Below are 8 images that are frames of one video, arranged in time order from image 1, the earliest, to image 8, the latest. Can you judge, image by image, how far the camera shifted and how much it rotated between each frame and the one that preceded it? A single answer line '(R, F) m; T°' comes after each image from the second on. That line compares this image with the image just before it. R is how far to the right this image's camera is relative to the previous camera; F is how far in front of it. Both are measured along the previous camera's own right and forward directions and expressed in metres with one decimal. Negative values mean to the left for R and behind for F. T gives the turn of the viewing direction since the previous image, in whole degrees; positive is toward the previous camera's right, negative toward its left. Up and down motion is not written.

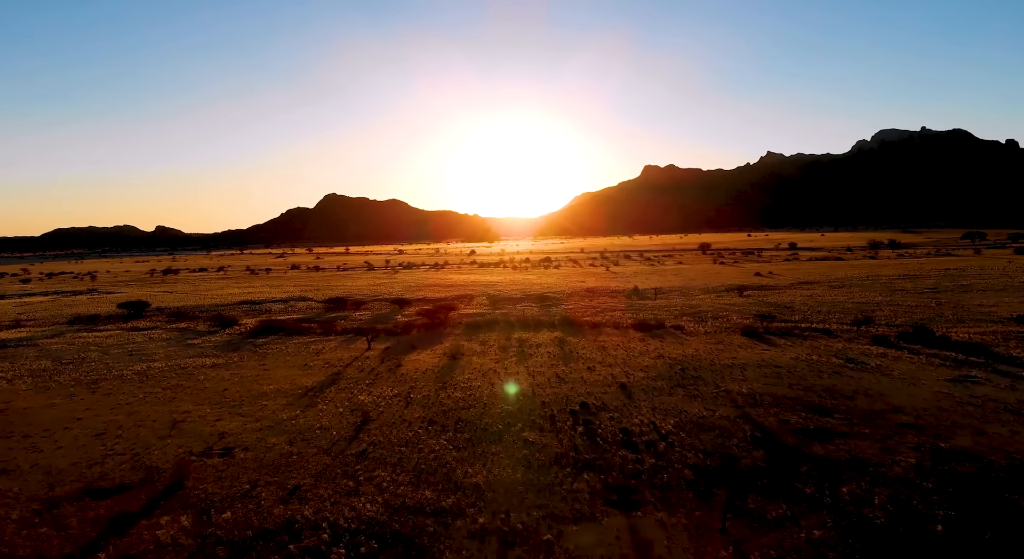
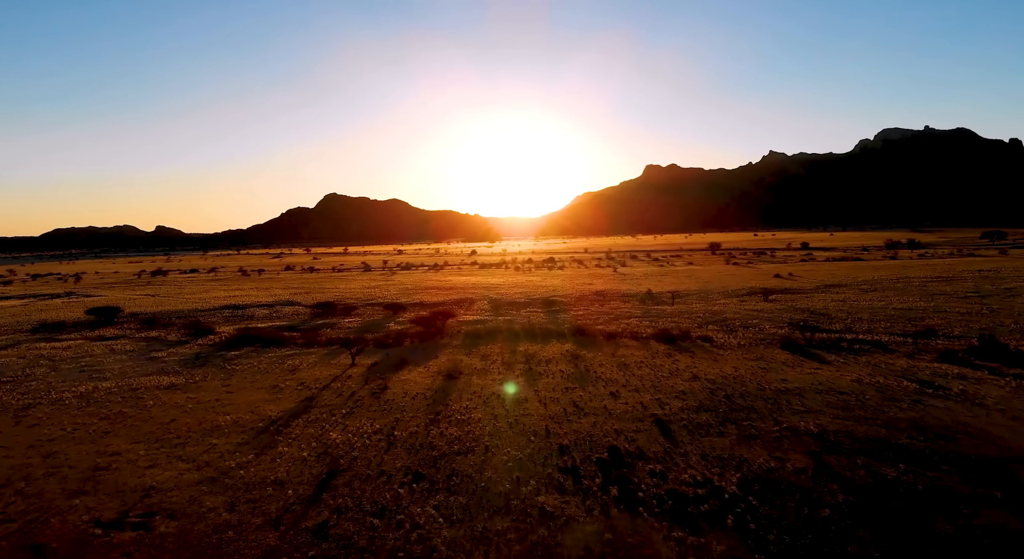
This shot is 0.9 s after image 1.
(-0.2, +3.5) m; 0°
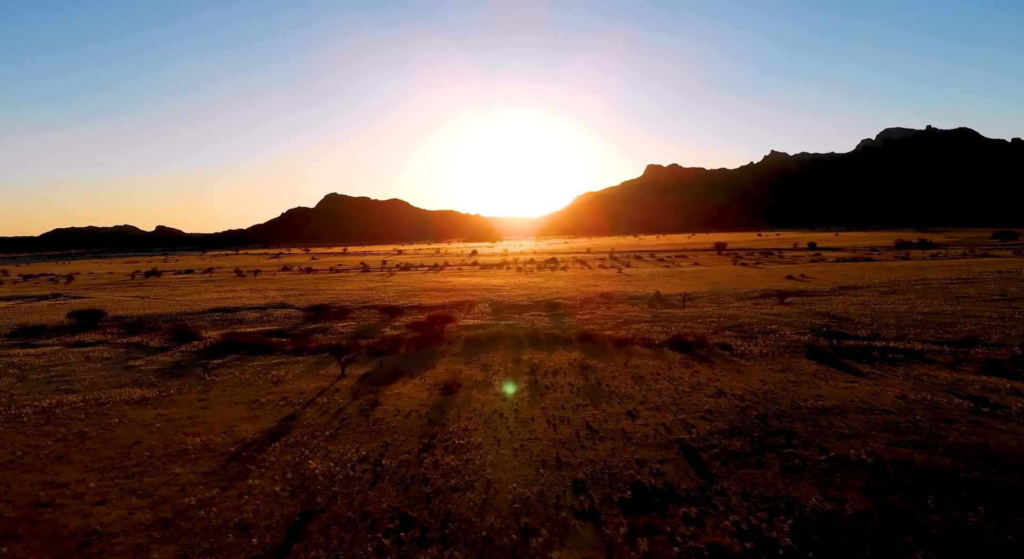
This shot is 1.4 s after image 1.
(-0.1, +1.9) m; 0°
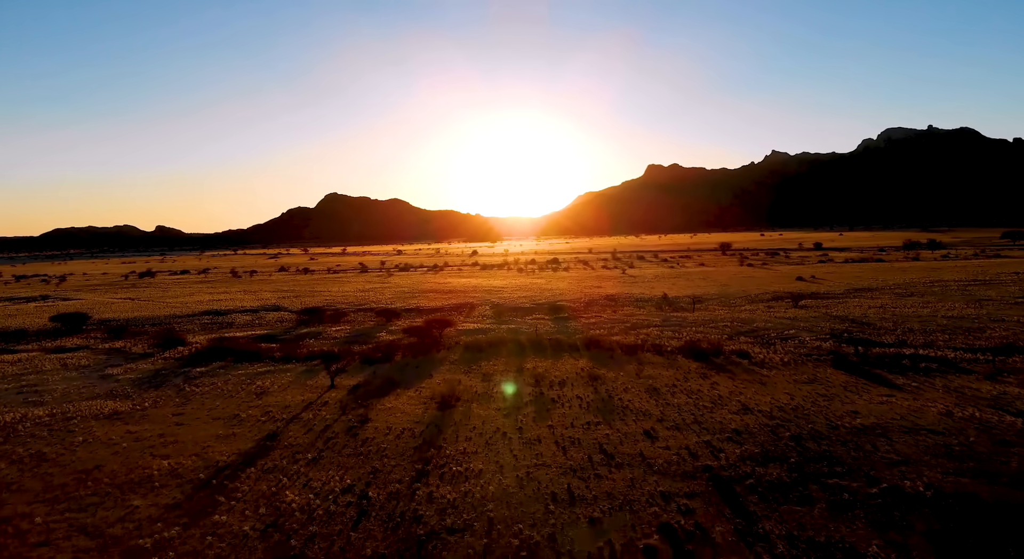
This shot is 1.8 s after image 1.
(-0.1, +1.6) m; 0°
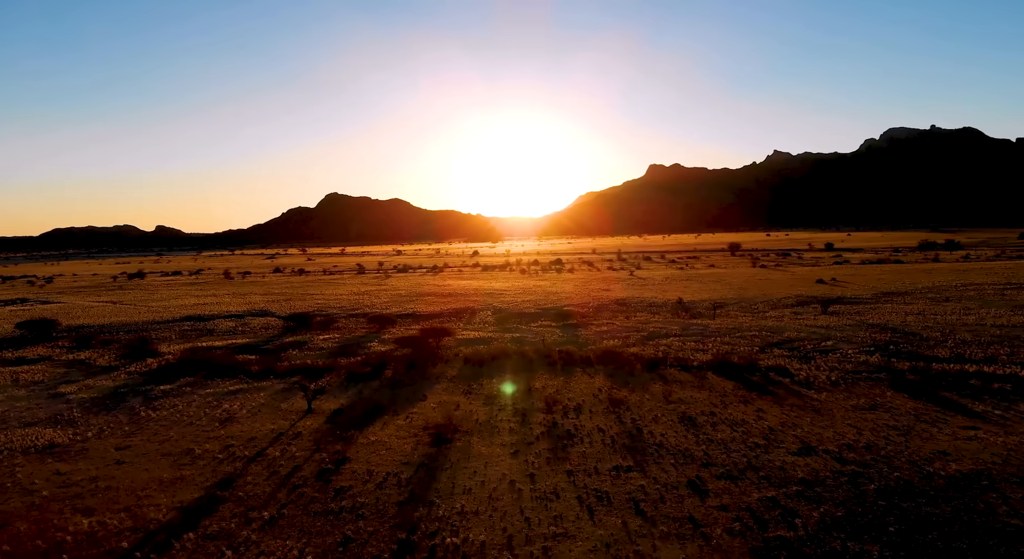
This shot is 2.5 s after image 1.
(-0.2, +2.8) m; 0°
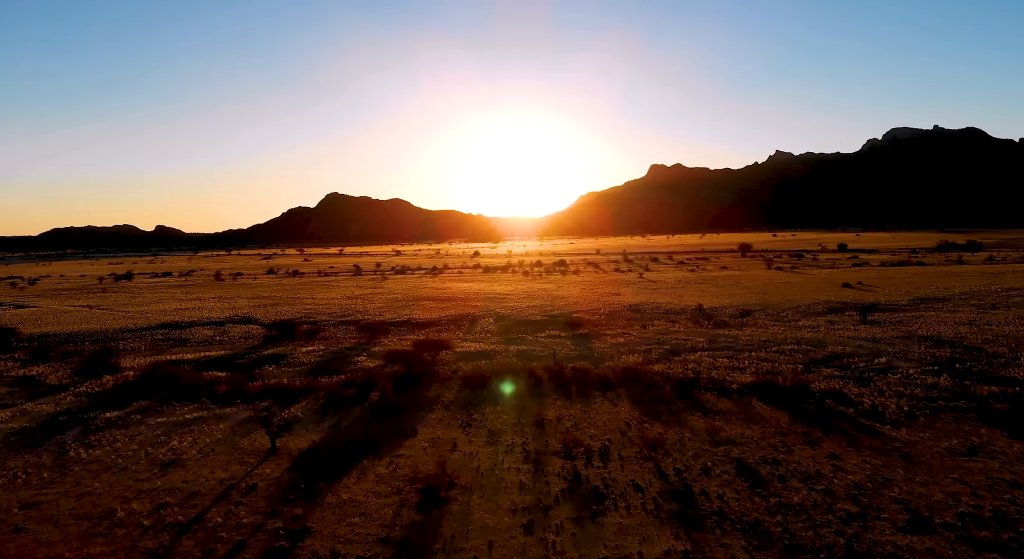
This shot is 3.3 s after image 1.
(-0.2, +3.1) m; 0°
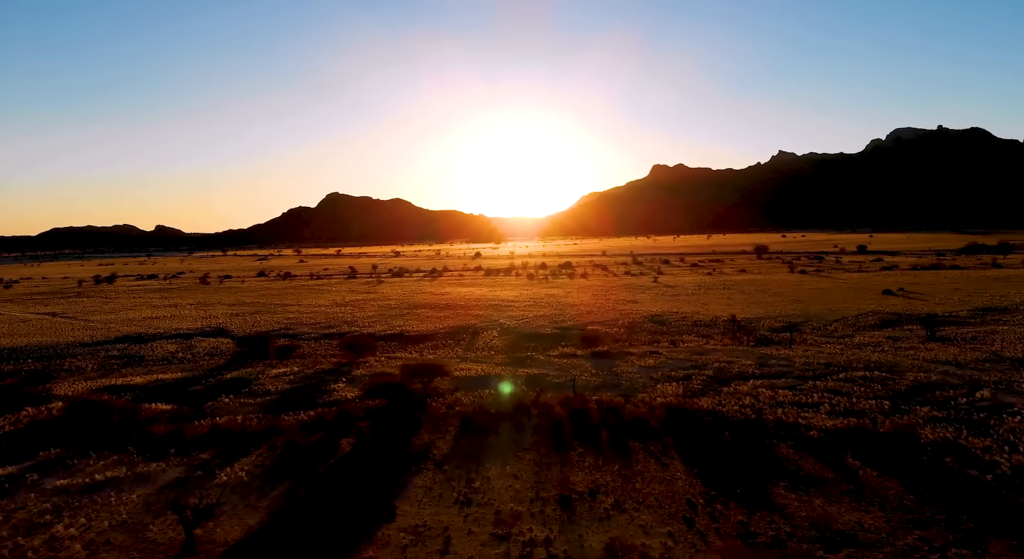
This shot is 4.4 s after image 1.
(-0.3, +4.1) m; 0°
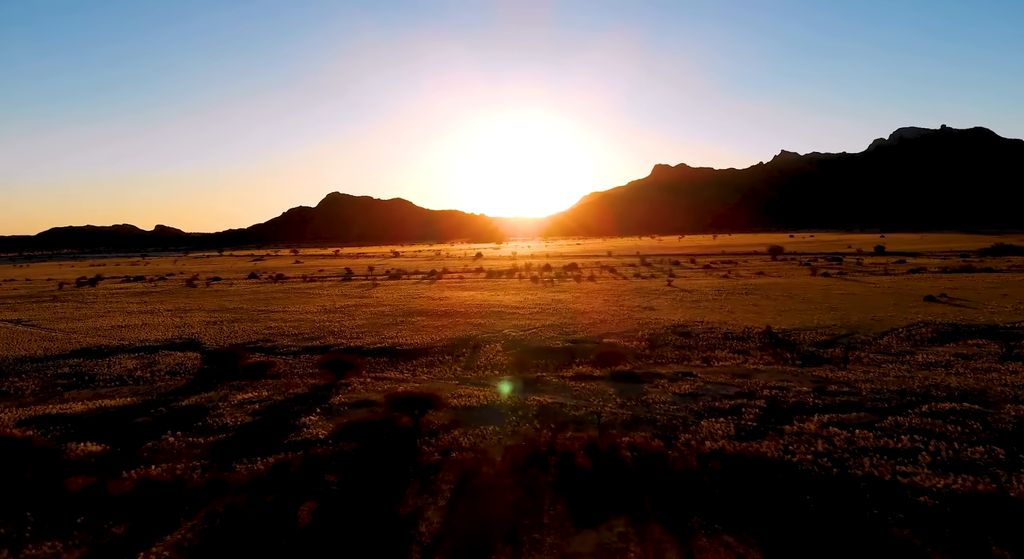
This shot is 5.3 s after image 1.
(-0.2, +3.5) m; 0°
